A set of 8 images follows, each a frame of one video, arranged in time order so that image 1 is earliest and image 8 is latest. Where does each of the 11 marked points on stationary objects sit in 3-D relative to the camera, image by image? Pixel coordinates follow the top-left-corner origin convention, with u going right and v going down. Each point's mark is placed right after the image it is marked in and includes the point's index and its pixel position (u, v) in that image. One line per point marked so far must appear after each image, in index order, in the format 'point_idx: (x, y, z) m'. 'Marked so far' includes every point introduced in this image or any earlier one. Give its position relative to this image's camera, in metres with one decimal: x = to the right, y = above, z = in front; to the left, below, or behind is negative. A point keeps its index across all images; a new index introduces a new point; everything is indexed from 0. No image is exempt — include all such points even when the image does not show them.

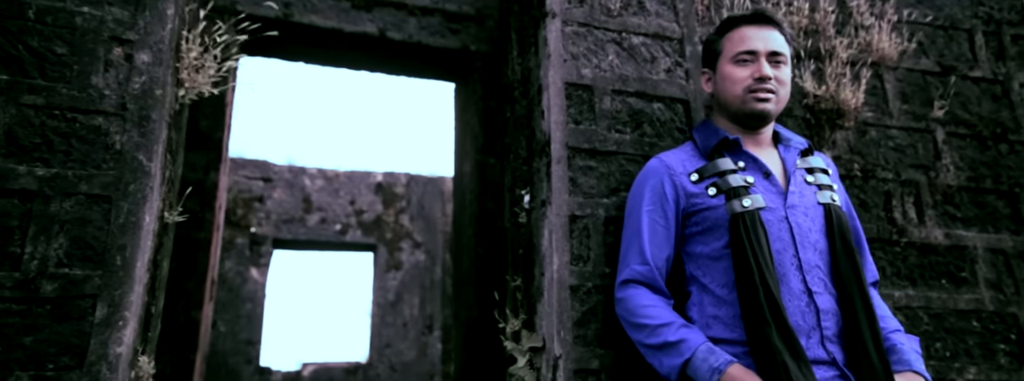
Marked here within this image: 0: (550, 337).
0: (+0.1, -0.4, +1.6) m
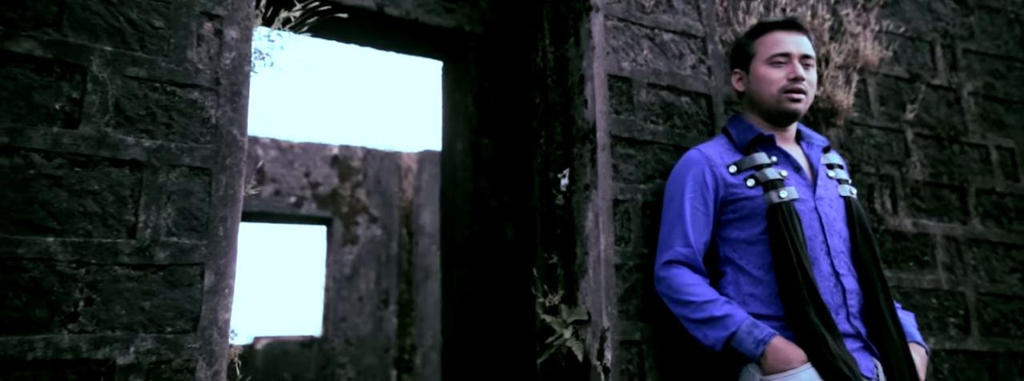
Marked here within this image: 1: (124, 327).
0: (+0.2, -0.3, +1.8) m
1: (-0.7, -0.2, +1.2) m
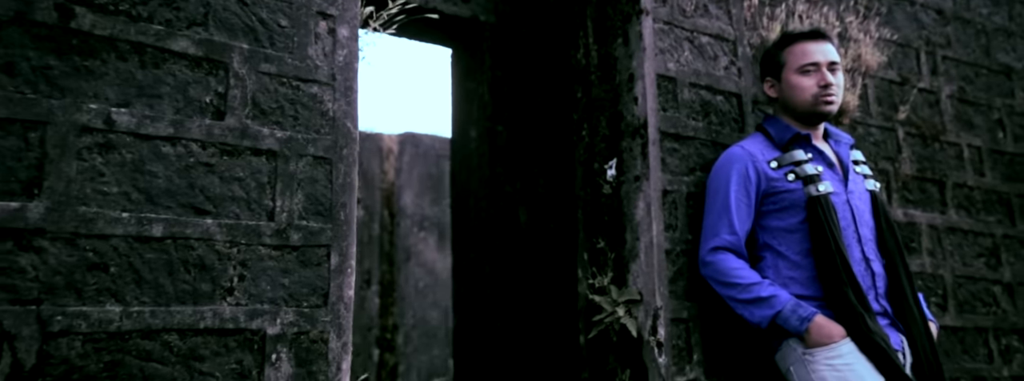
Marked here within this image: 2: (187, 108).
0: (+0.4, -0.3, +2.0) m
1: (-0.5, -0.2, +1.4) m
2: (-0.6, +0.2, +1.3) m
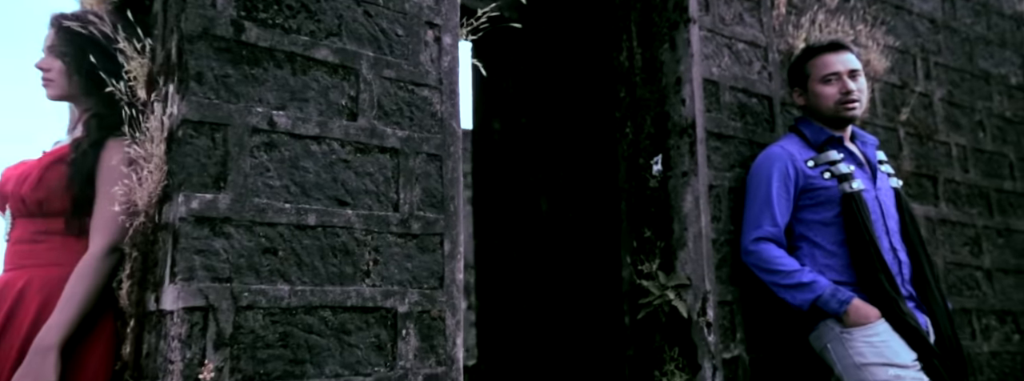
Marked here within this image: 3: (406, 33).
0: (+0.6, -0.3, +2.2) m
1: (-0.3, -0.2, +1.5) m
2: (-0.4, +0.2, +1.5) m
3: (-0.3, +0.4, +1.7) m
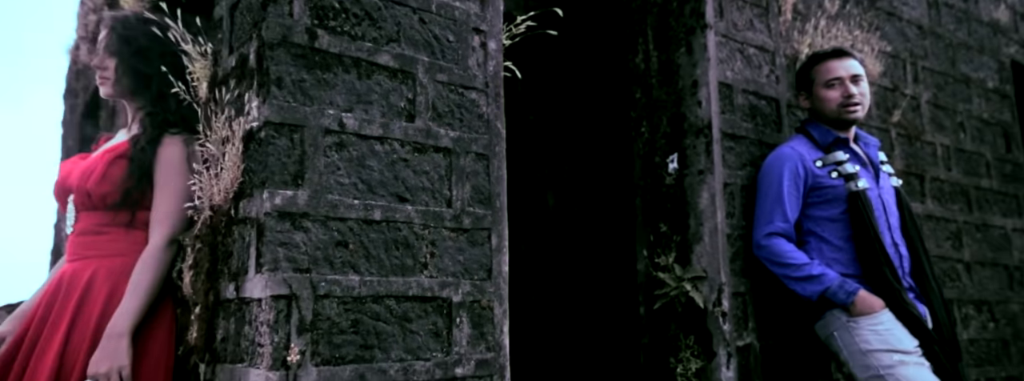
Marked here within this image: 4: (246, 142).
0: (+0.7, -0.3, +2.3) m
1: (-0.1, -0.2, +1.6) m
2: (-0.3, +0.2, +1.6) m
3: (-0.1, +0.4, +1.8) m
4: (-0.6, +0.1, +1.5) m
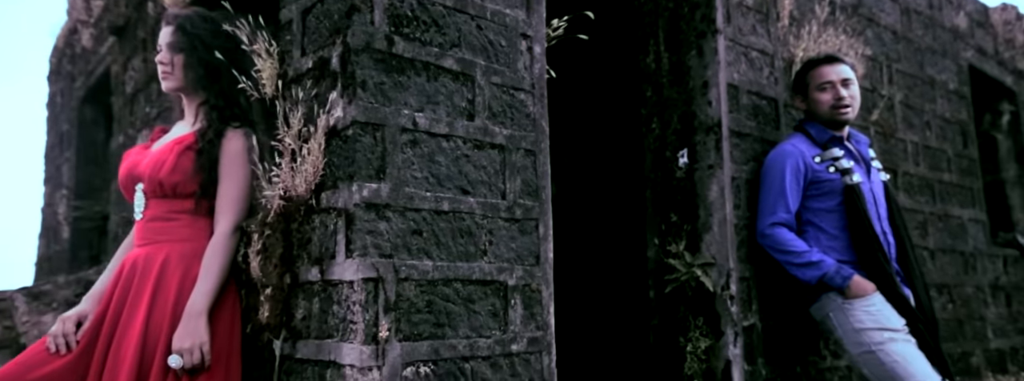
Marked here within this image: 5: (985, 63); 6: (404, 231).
0: (+0.8, -0.2, +2.5) m
1: (0.0, -0.2, +1.8) m
2: (-0.1, +0.2, +1.7) m
3: (0.0, +0.4, +1.9) m
4: (-0.4, +0.1, +1.6) m
5: (+3.7, +1.0, +5.4) m
6: (-0.3, -0.1, +1.6) m
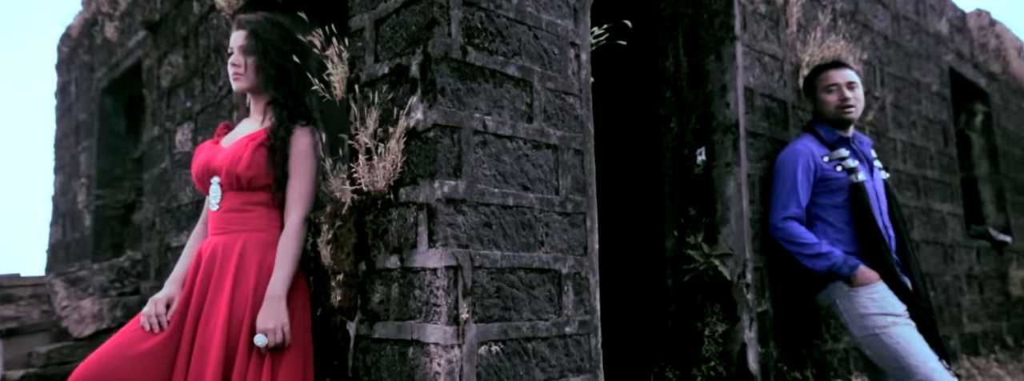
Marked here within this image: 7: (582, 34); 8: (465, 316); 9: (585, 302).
0: (+0.9, -0.2, +2.7) m
1: (+0.1, -0.2, +2.0) m
2: (0.0, +0.2, +1.9) m
3: (+0.1, +0.4, +2.1) m
4: (-0.3, +0.1, +1.8) m
5: (+3.7, +1.0, +5.7) m
6: (-0.1, -0.1, +1.8) m
7: (+0.2, +0.5, +2.2) m
8: (-0.1, -0.3, +1.7) m
9: (+0.2, -0.3, +2.0) m
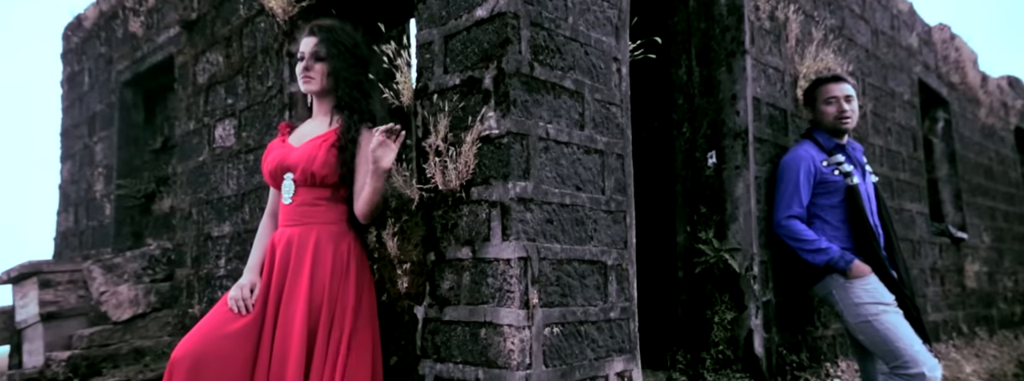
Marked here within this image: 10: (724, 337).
0: (+1.0, -0.2, +3.0) m
1: (+0.3, -0.2, +2.2) m
2: (+0.2, +0.2, +2.2) m
3: (+0.3, +0.4, +2.3) m
4: (-0.1, +0.1, +2.0) m
5: (+3.7, +1.0, +6.1) m
6: (+0.1, -0.1, +2.0) m
7: (+0.4, +0.5, +2.4) m
8: (+0.1, -0.3, +1.9) m
9: (+0.4, -0.3, +2.3) m
10: (+0.9, -0.7, +3.0) m
